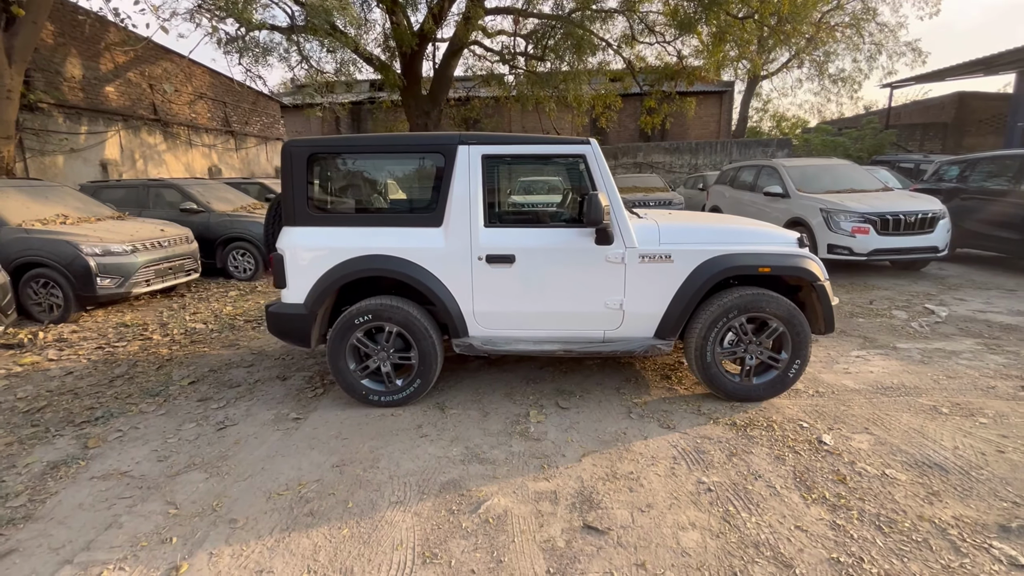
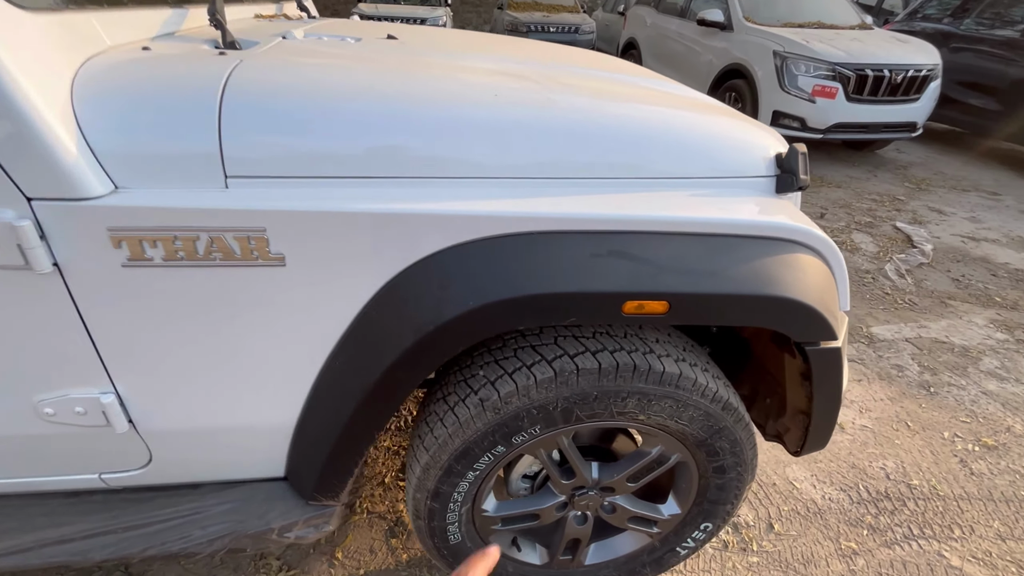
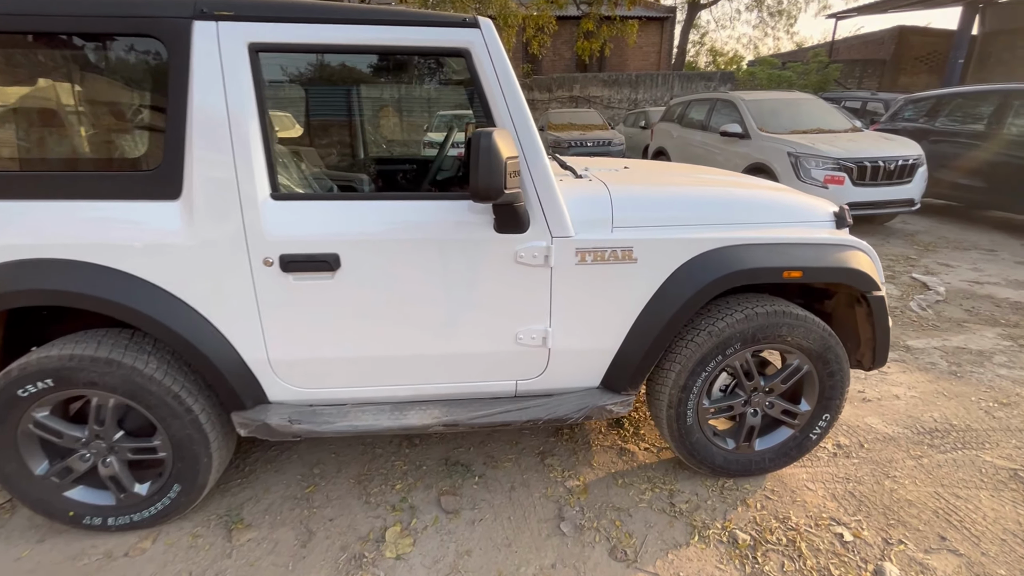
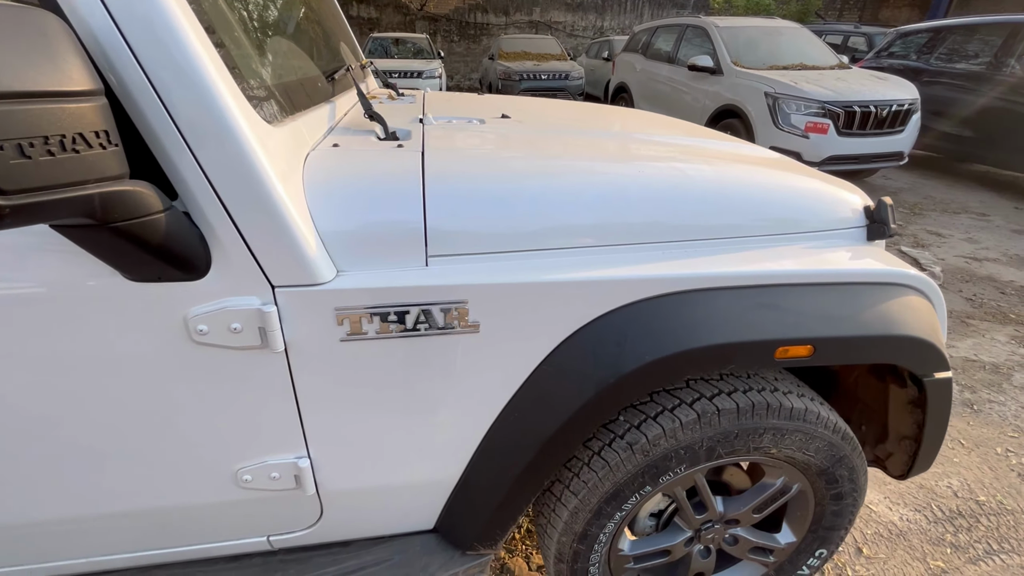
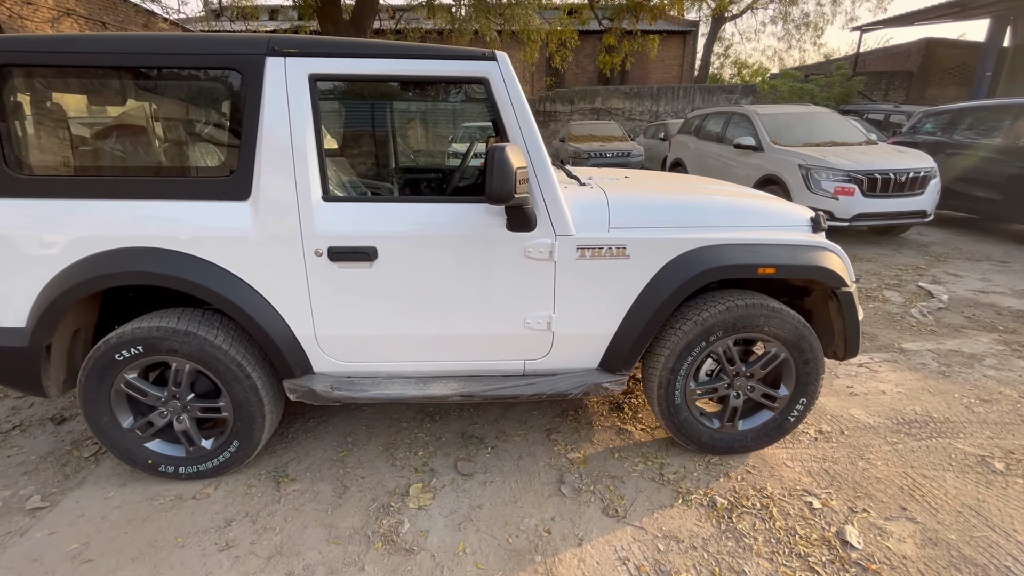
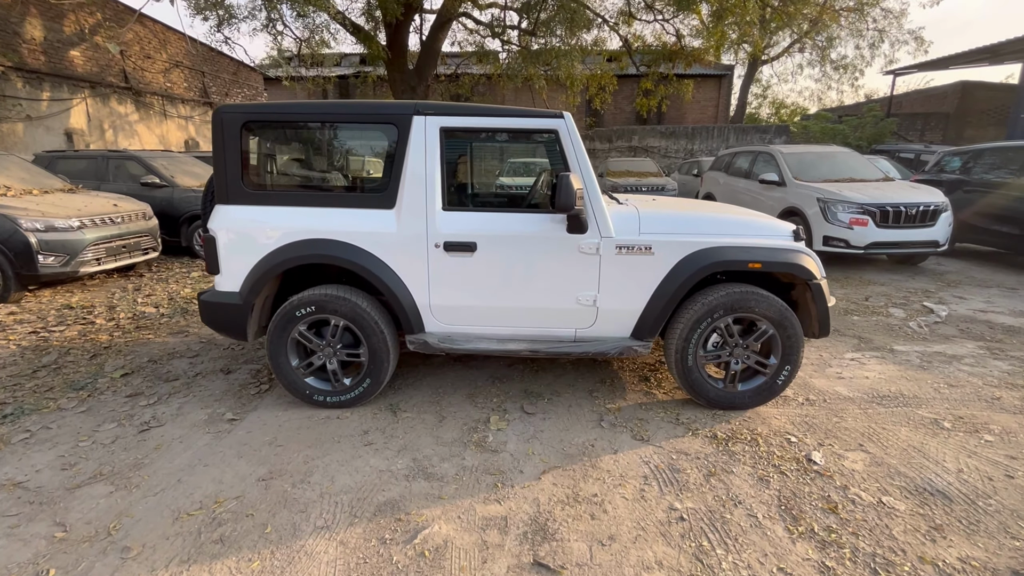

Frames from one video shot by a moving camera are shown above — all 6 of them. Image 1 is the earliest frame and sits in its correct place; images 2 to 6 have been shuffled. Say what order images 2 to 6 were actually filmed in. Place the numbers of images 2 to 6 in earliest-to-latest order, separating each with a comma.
6, 5, 3, 4, 2
